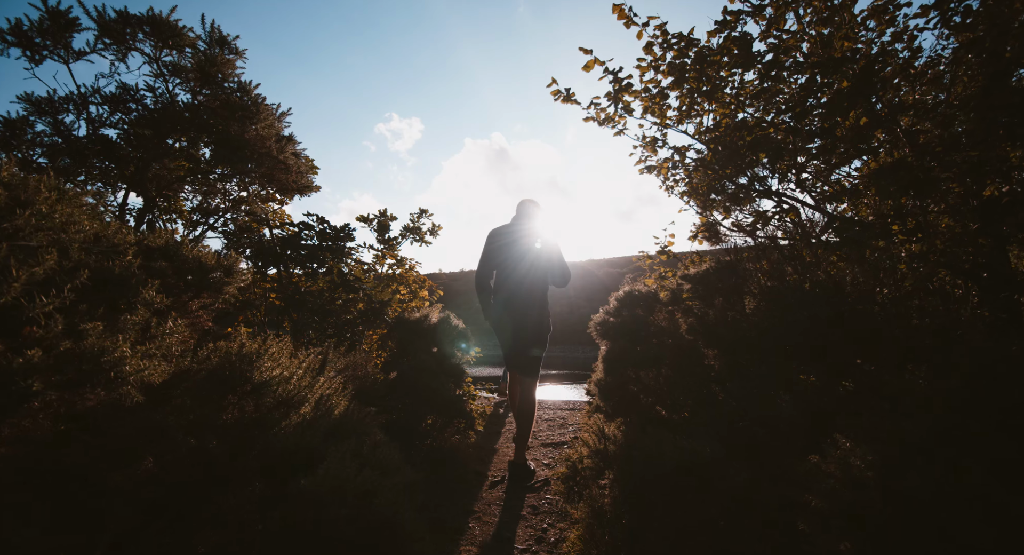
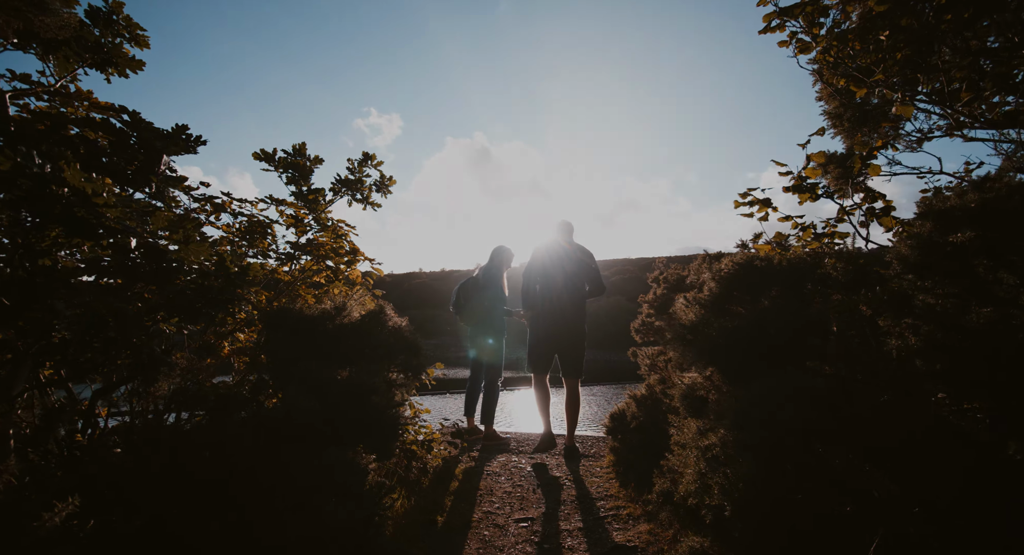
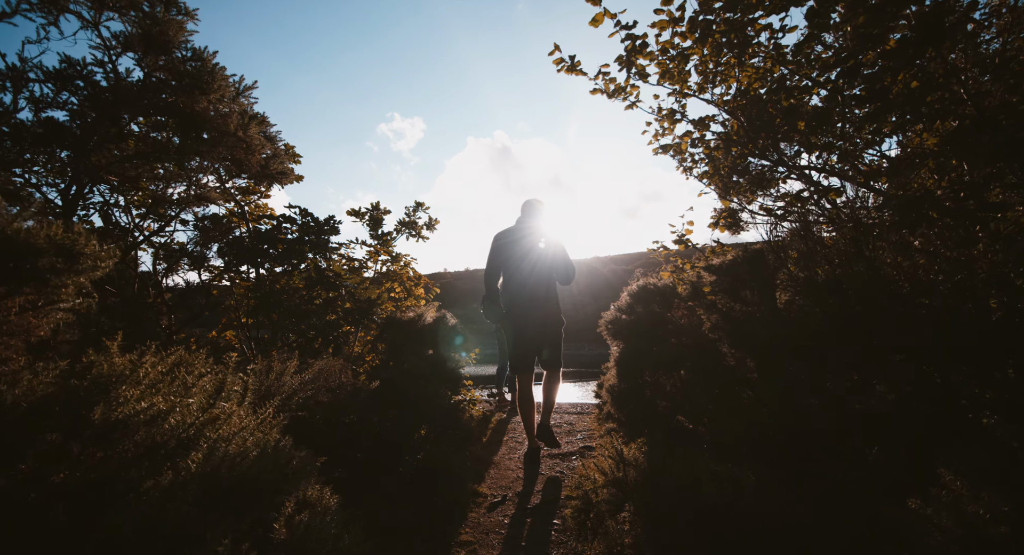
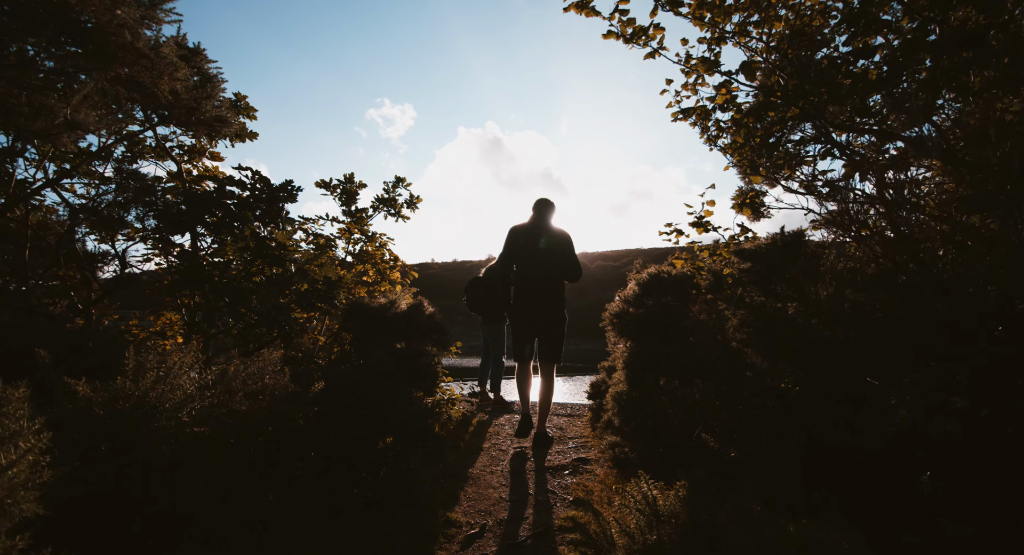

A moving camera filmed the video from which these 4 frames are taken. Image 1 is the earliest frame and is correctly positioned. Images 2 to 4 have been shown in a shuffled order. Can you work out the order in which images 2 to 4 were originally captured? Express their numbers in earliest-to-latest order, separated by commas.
3, 4, 2
